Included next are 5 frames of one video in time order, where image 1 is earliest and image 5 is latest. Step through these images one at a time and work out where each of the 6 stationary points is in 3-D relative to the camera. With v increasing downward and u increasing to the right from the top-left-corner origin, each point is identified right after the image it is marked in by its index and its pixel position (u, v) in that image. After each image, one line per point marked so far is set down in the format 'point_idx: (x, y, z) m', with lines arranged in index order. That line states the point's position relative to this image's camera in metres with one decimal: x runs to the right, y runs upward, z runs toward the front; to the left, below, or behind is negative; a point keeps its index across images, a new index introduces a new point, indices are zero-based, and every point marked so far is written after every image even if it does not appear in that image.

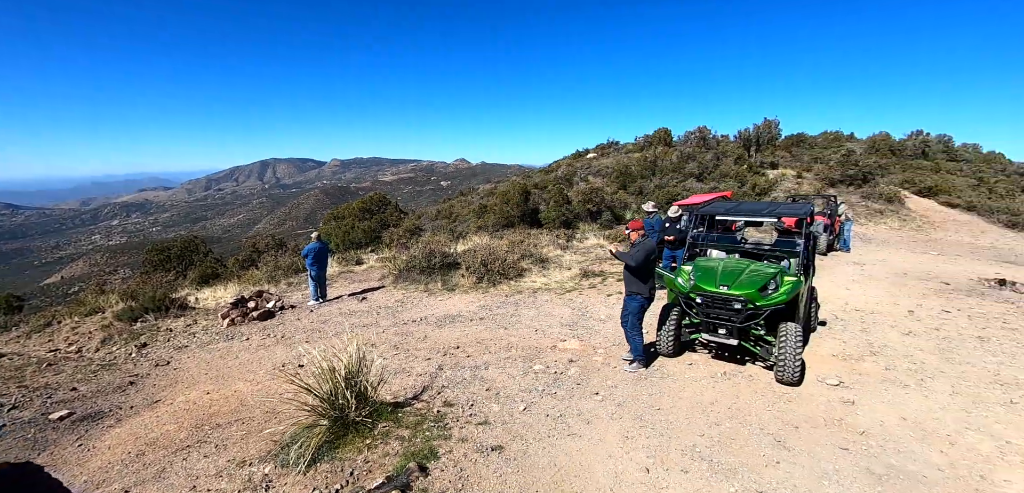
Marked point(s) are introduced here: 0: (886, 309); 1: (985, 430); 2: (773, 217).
0: (+5.2, -0.7, +6.3) m
1: (+4.4, -1.7, +4.1) m
2: (+3.2, +0.4, +5.5) m
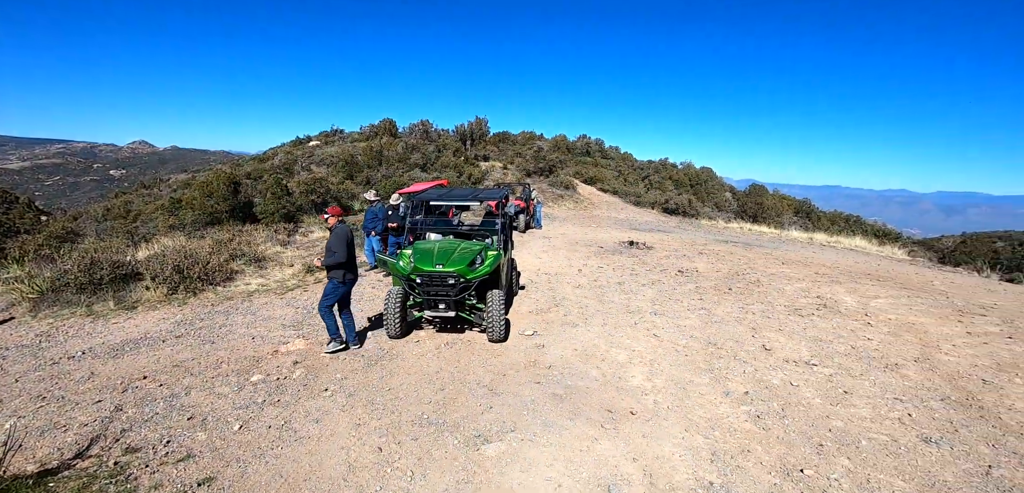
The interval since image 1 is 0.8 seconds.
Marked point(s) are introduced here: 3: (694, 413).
0: (+0.9, -0.4, +7.8) m
1: (+1.4, -1.3, +5.5) m
2: (-0.5, +0.6, +6.2) m
3: (+1.9, -1.7, +4.3) m
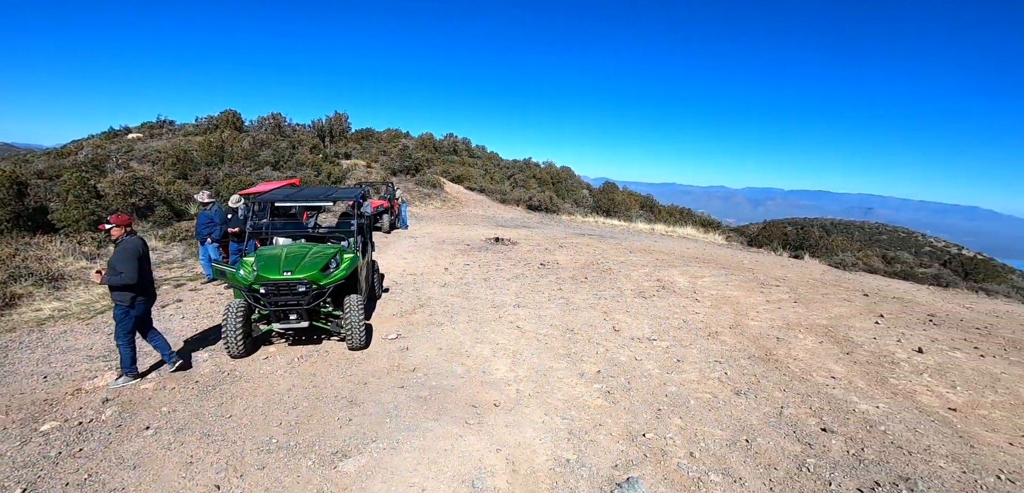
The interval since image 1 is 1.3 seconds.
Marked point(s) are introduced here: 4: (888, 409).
0: (-1.4, -0.4, +7.7) m
1: (-0.3, -1.2, +5.6) m
2: (-2.5, +0.6, +5.8) m
3: (+0.4, -1.6, +4.5) m
4: (+3.3, -1.4, +3.6) m
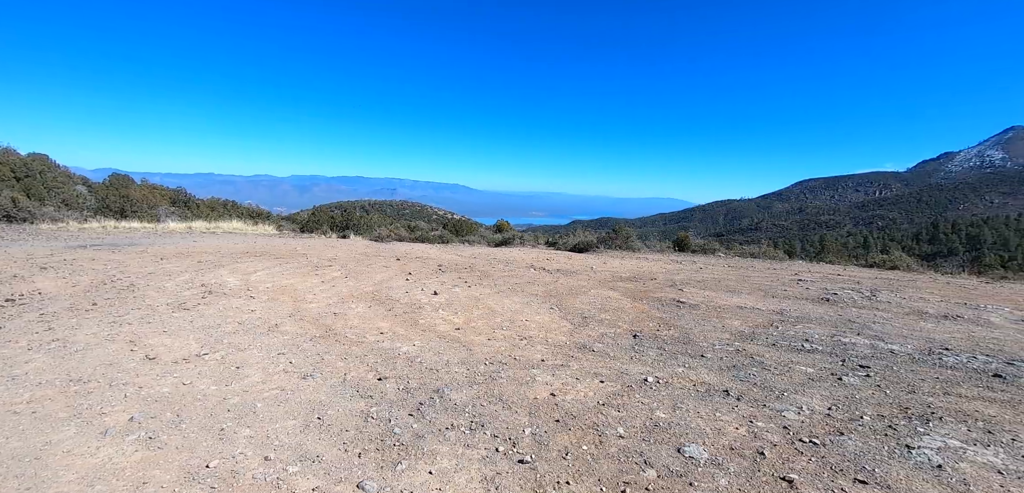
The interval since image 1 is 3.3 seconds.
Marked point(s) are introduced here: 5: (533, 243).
0: (-7.3, -1.0, +3.8) m
1: (-4.9, -1.6, +3.3) m
2: (-6.6, -0.2, +1.6) m
3: (-3.5, -1.8, +3.2) m
4: (-1.0, -1.1, +4.7) m
5: (+0.6, +0.1, +10.7) m
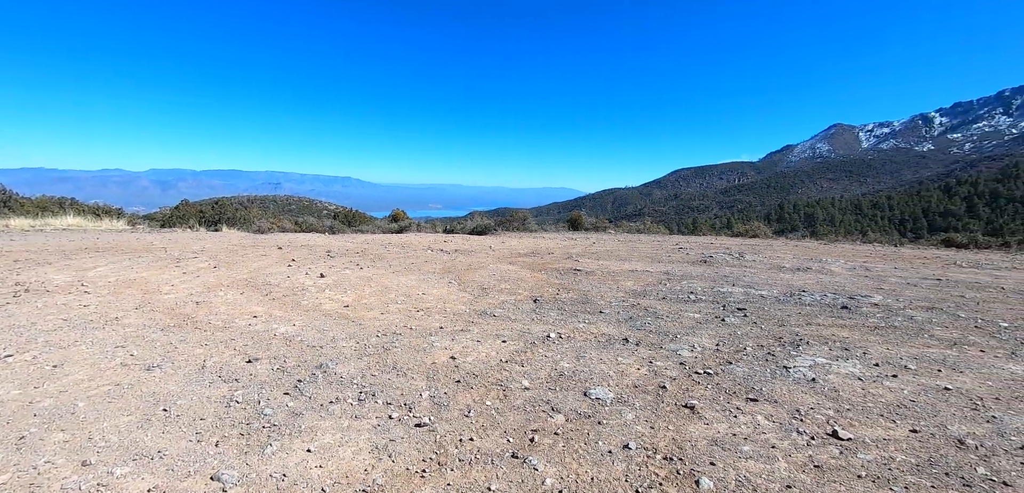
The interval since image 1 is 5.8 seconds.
0: (-8.0, -1.1, +2.0) m
1: (-5.4, -1.6, +2.0) m
2: (-6.9, -0.2, 0.0) m
3: (-4.1, -1.7, +2.2) m
4: (-2.0, -0.9, +4.2) m
5: (-1.8, +0.3, +10.4) m
